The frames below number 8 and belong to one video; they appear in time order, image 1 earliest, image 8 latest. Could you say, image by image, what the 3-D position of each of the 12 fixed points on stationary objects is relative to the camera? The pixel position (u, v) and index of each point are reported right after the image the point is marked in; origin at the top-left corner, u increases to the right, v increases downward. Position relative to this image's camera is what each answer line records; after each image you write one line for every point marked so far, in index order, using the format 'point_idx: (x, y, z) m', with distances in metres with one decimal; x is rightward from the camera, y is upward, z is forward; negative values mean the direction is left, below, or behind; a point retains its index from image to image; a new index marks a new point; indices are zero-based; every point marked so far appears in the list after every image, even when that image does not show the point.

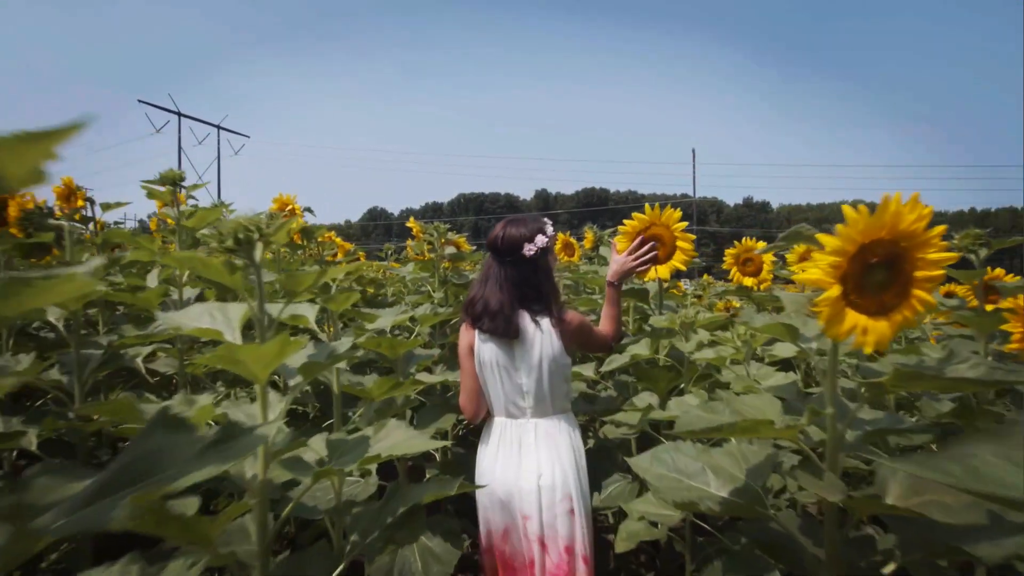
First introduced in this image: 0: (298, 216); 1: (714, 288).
0: (-1.8, +0.6, +5.5) m
1: (+2.3, 0.0, +7.7) m
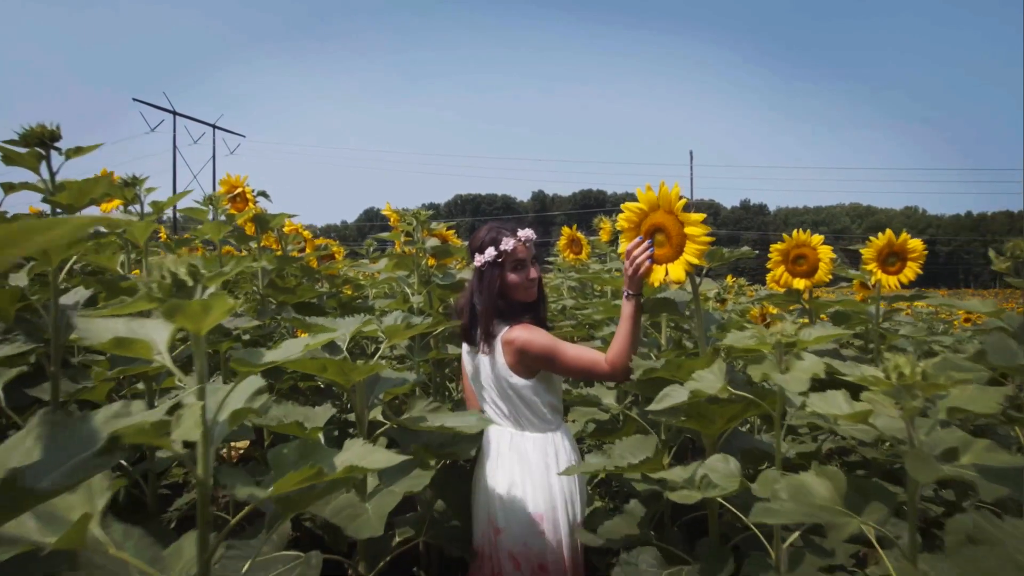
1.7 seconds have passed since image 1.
0: (-1.8, +0.6, +4.6) m
1: (+2.2, -0.1, +6.7) m
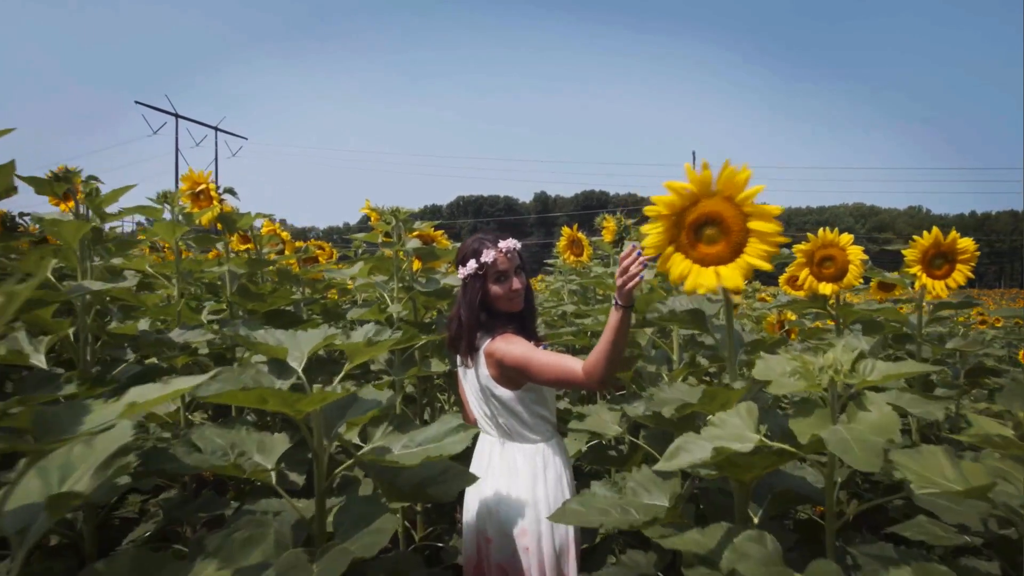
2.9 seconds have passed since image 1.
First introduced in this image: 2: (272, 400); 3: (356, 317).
0: (-1.8, +0.6, +4.1) m
1: (+2.2, -0.1, +6.2) m
2: (-0.7, -0.3, +2.0) m
3: (-0.8, -0.2, +3.7) m
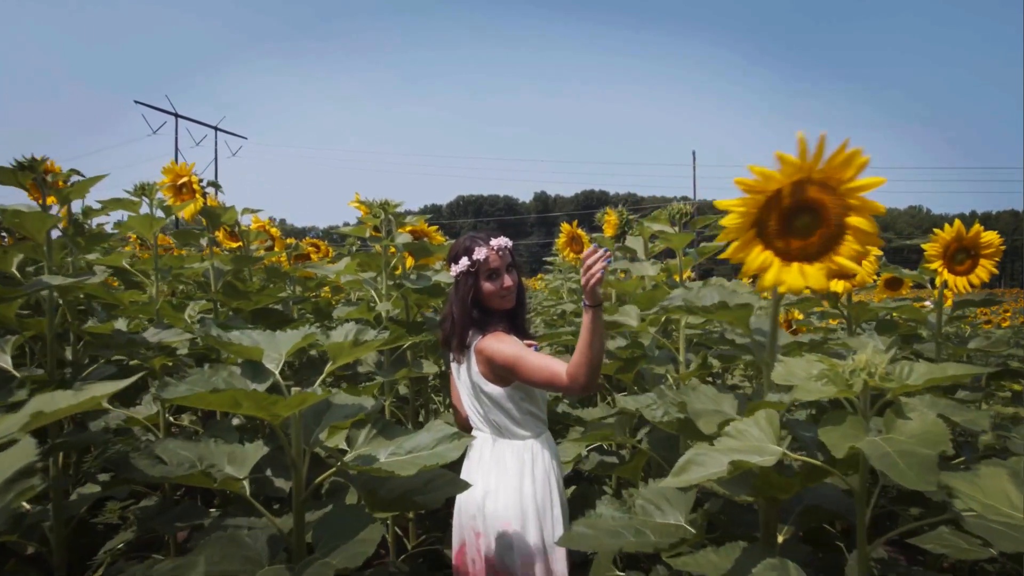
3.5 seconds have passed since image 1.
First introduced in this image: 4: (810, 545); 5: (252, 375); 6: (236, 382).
0: (-1.8, +0.6, +3.9) m
1: (+2.2, -0.1, +6.1) m
2: (-0.7, -0.3, +1.8) m
3: (-0.9, -0.1, +3.5) m
4: (+1.2, -1.0, +2.7) m
5: (-0.8, -0.3, +2.1) m
6: (-0.8, -0.3, +2.1) m
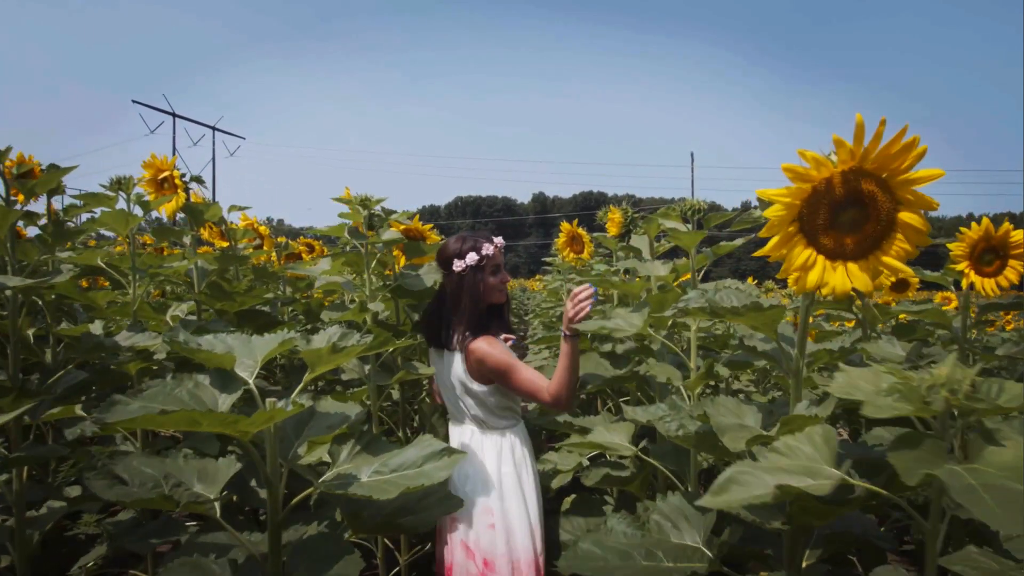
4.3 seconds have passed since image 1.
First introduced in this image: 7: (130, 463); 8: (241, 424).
0: (-1.8, +0.6, +3.7) m
1: (+2.2, -0.1, +5.9) m
2: (-0.7, -0.3, +1.6) m
3: (-0.9, -0.1, +3.3) m
4: (+1.2, -1.0, +2.5) m
5: (-0.8, -0.3, +2.0) m
6: (-0.9, -0.3, +1.9) m
7: (-1.1, -0.5, +2.0) m
8: (-0.7, -0.3, +1.7) m
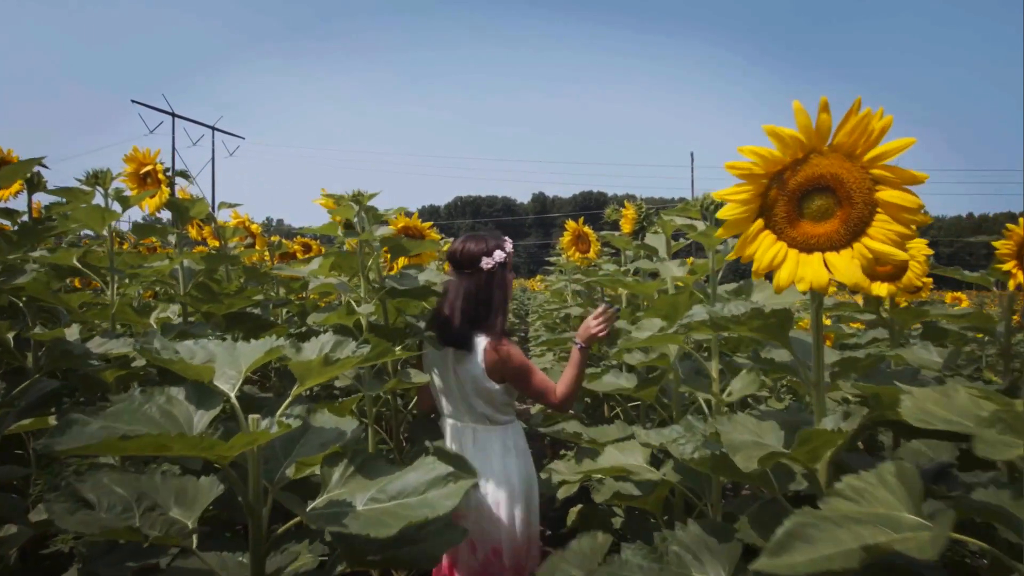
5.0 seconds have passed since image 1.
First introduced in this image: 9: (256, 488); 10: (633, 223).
0: (-1.8, +0.6, +3.5) m
1: (+2.2, -0.1, +5.7) m
2: (-0.7, -0.3, +1.4) m
3: (-0.8, -0.2, +3.1) m
4: (+1.2, -1.0, +2.3) m
5: (-0.8, -0.3, +1.7) m
6: (-0.8, -0.3, +1.7) m
7: (-1.1, -0.5, +1.8) m
8: (-0.6, -0.3, +1.5) m
9: (-0.7, -0.5, +1.7) m
10: (+0.7, +0.4, +4.0) m
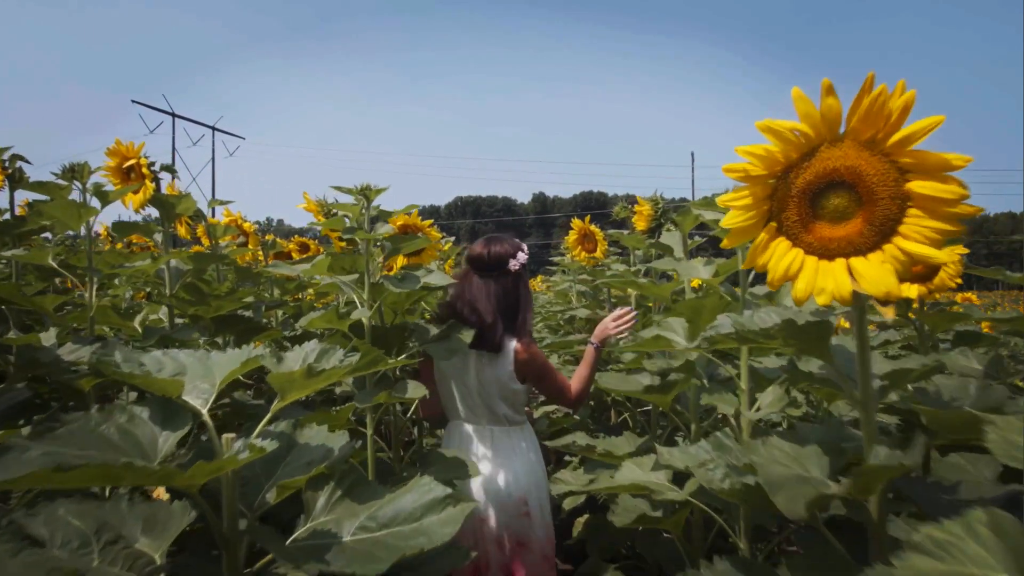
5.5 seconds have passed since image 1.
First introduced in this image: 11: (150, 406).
0: (-1.8, +0.6, +3.3) m
1: (+2.2, -0.1, +5.5) m
2: (-0.7, -0.3, +1.2) m
3: (-0.8, -0.2, +2.9) m
4: (+1.2, -1.0, +2.1) m
5: (-0.8, -0.3, +1.5) m
6: (-0.8, -0.3, +1.5) m
7: (-1.0, -0.5, +1.6) m
8: (-0.6, -0.3, +1.3) m
9: (-0.6, -0.5, +1.5) m
10: (+0.7, +0.4, +3.8) m
11: (-0.8, -0.3, +1.6) m
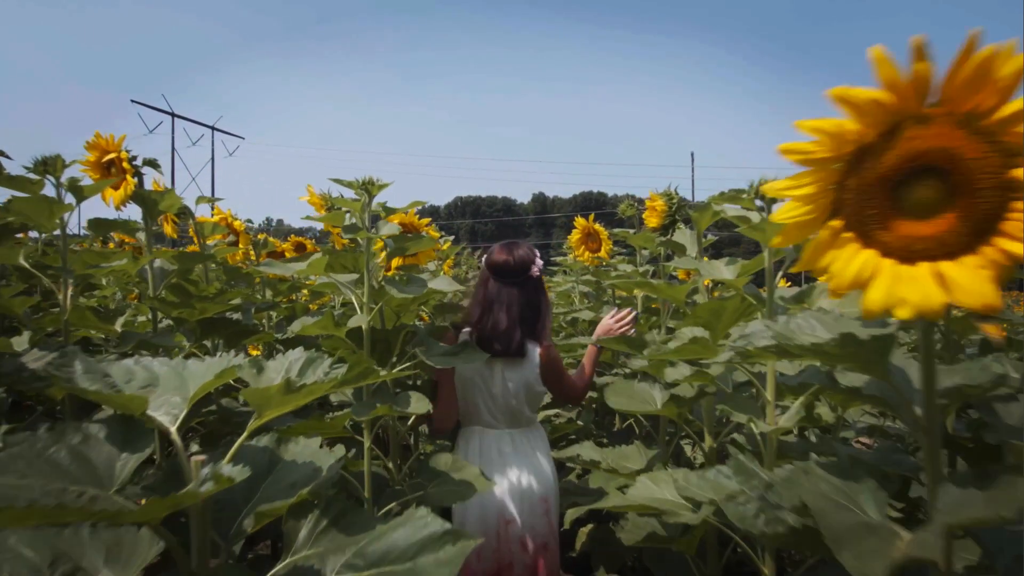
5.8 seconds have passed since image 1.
0: (-1.8, +0.5, +3.2) m
1: (+2.2, -0.1, +5.3) m
2: (-0.7, -0.3, +1.0) m
3: (-0.8, -0.2, +2.7) m
4: (+1.2, -1.0, +1.9) m
5: (-0.8, -0.3, +1.4) m
6: (-0.8, -0.3, +1.3) m
7: (-1.0, -0.5, +1.4) m
8: (-0.6, -0.4, +1.1) m
9: (-0.6, -0.5, +1.4) m
10: (+0.7, +0.4, +3.6) m
11: (-0.8, -0.3, +1.4) m
